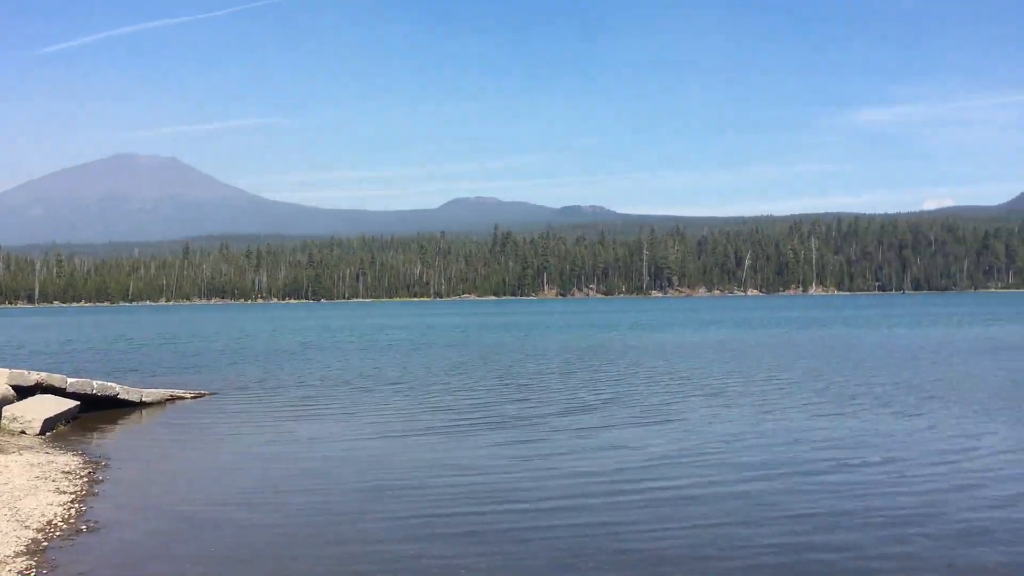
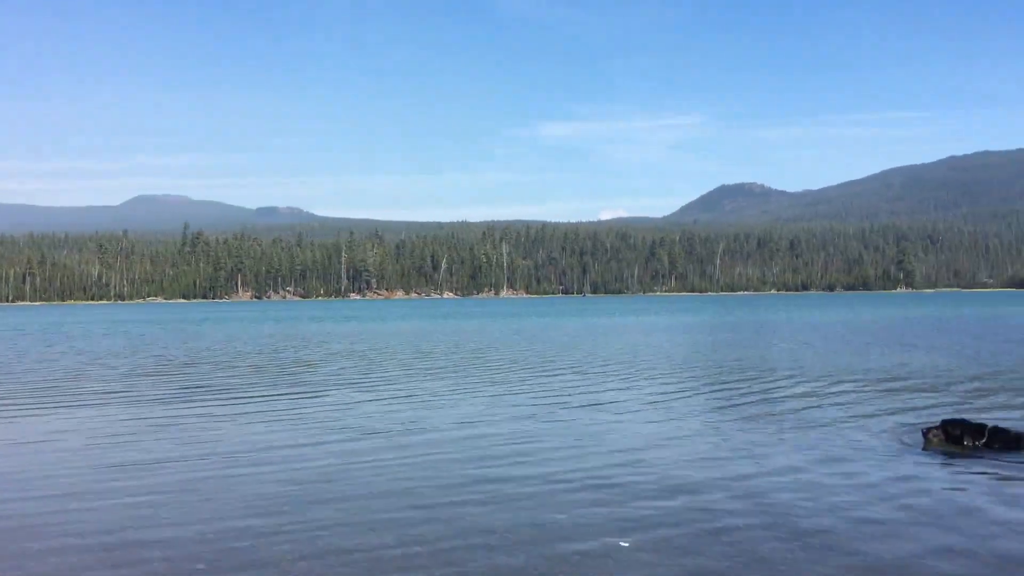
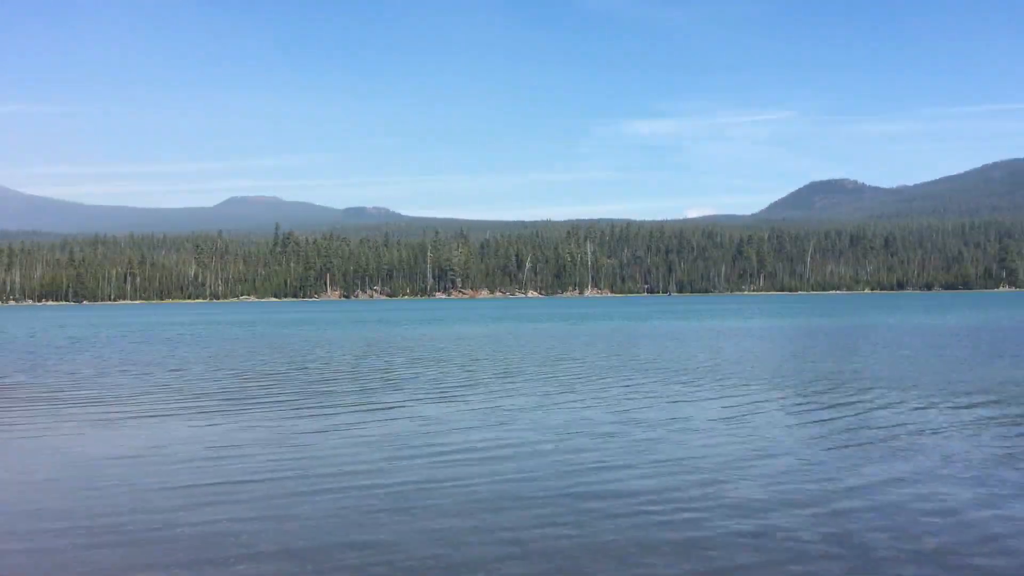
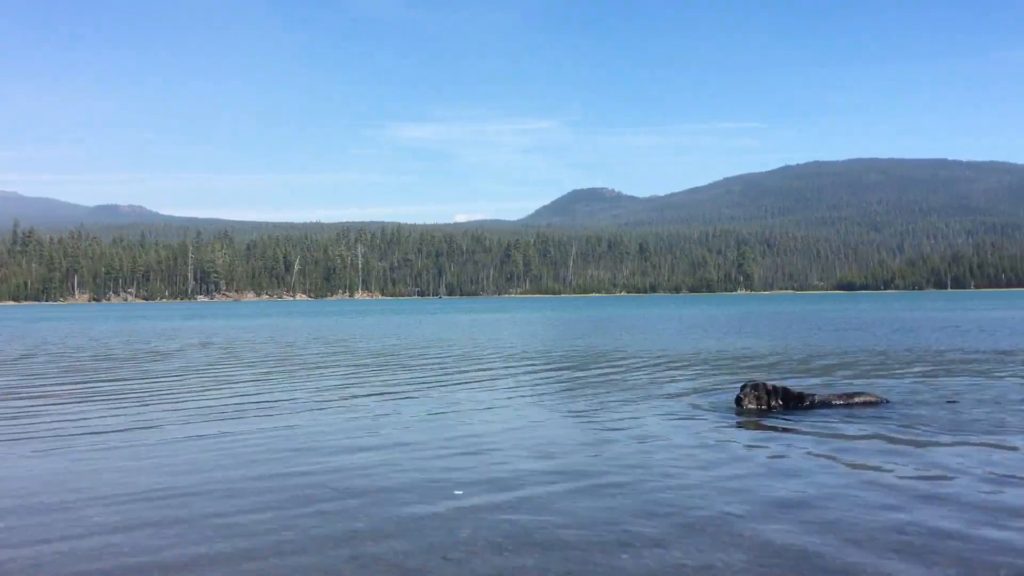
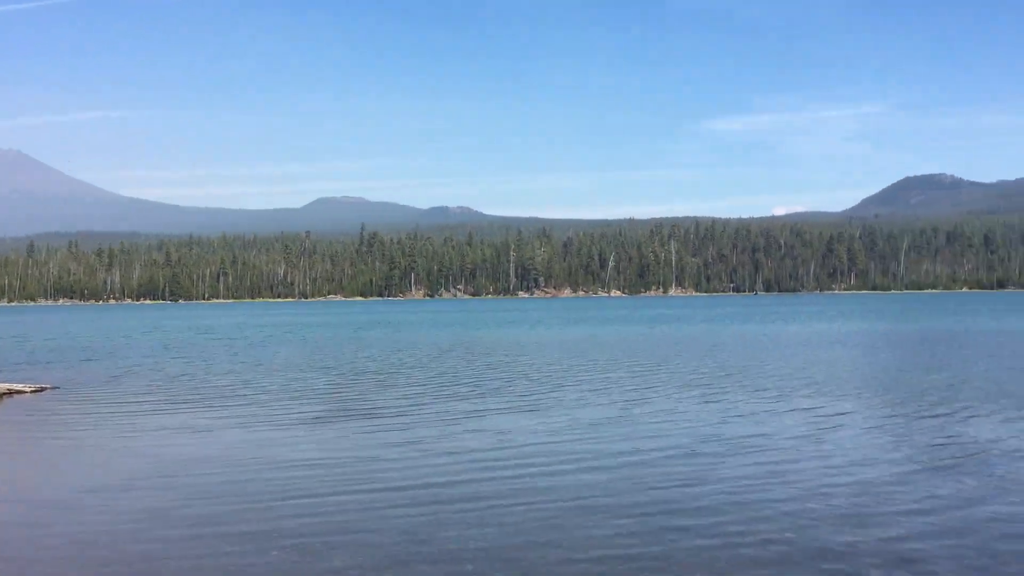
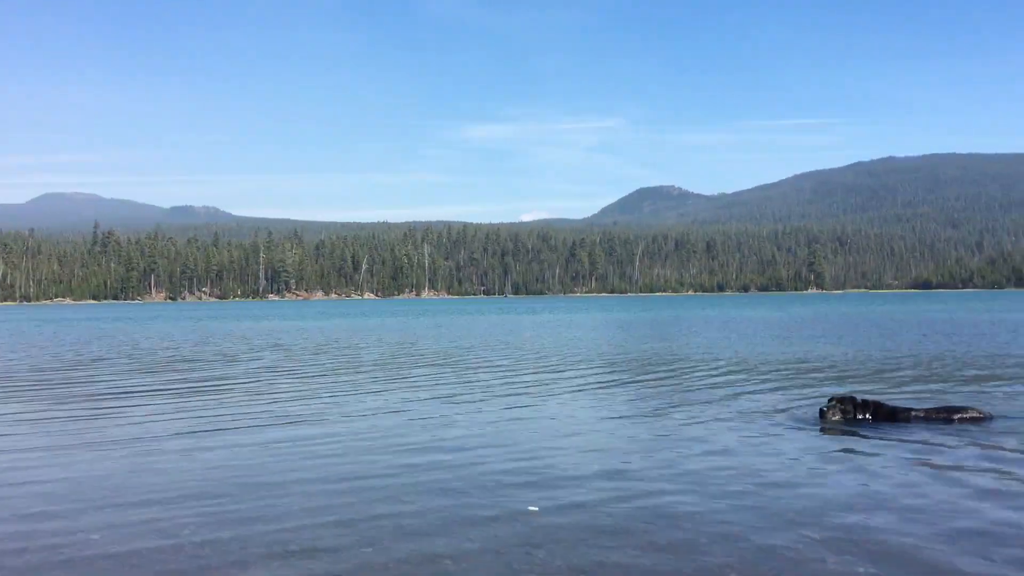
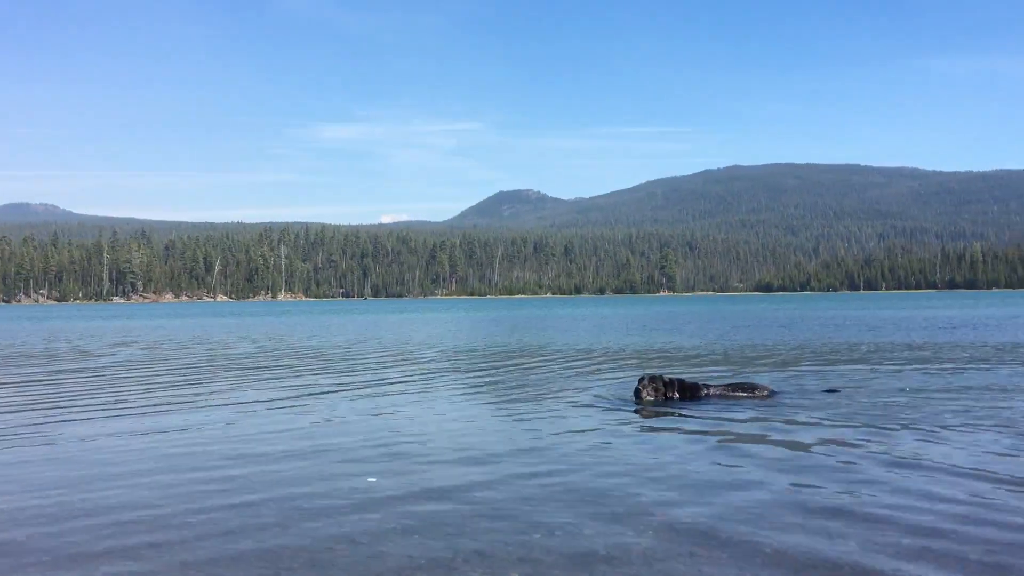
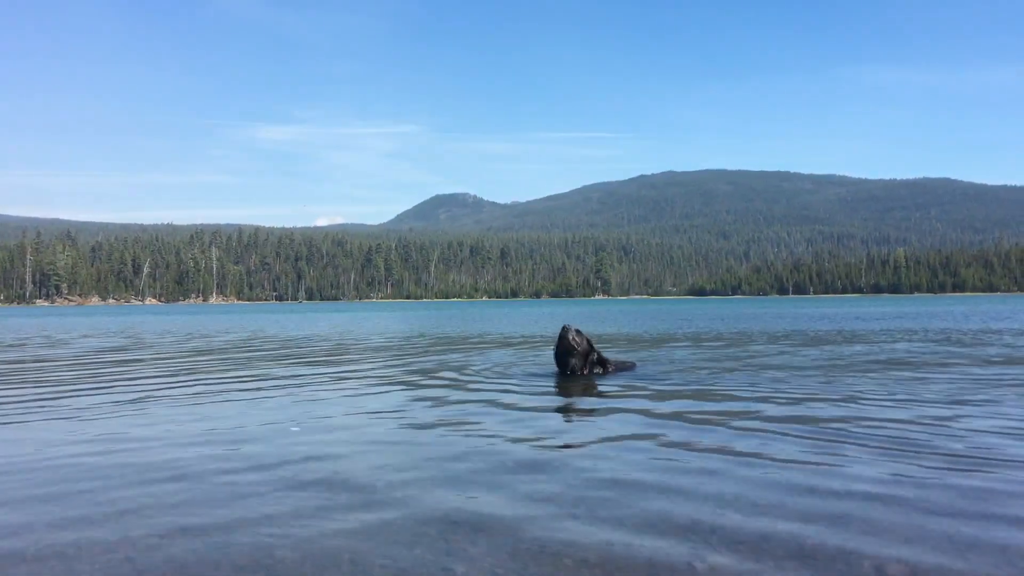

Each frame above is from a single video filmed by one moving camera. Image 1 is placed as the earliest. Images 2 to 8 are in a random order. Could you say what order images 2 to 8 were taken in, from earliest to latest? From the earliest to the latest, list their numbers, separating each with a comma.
5, 3, 2, 6, 4, 7, 8
